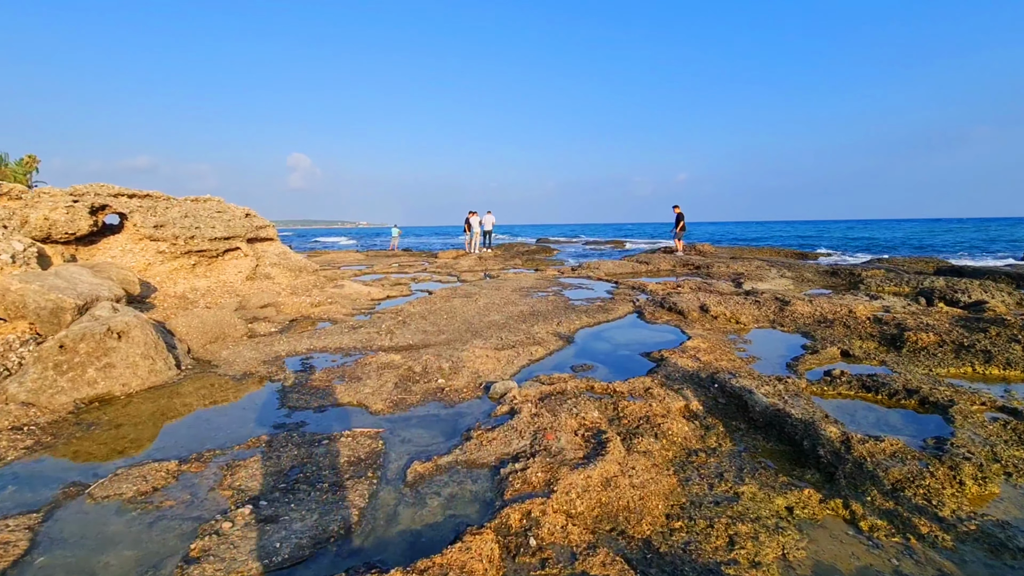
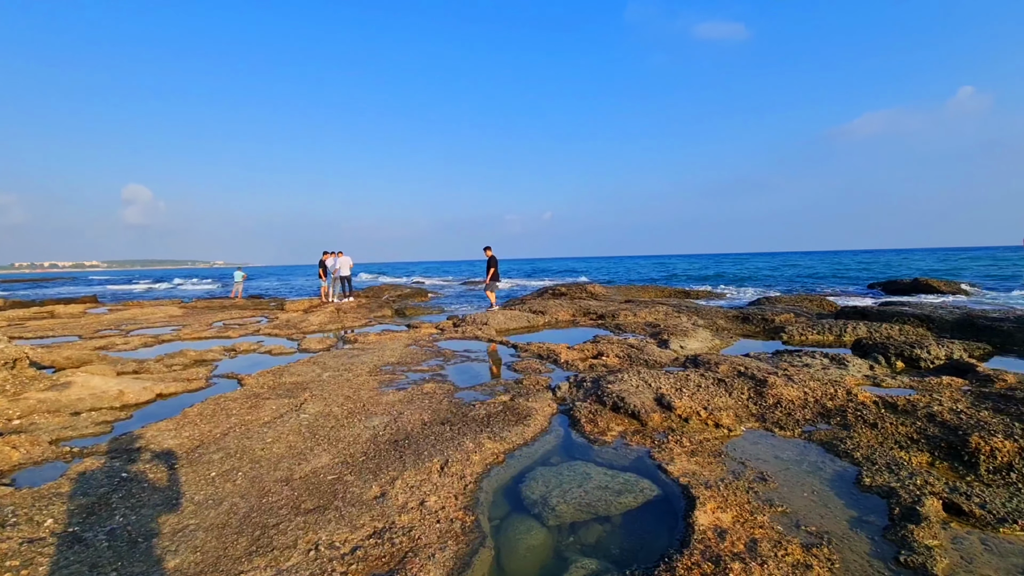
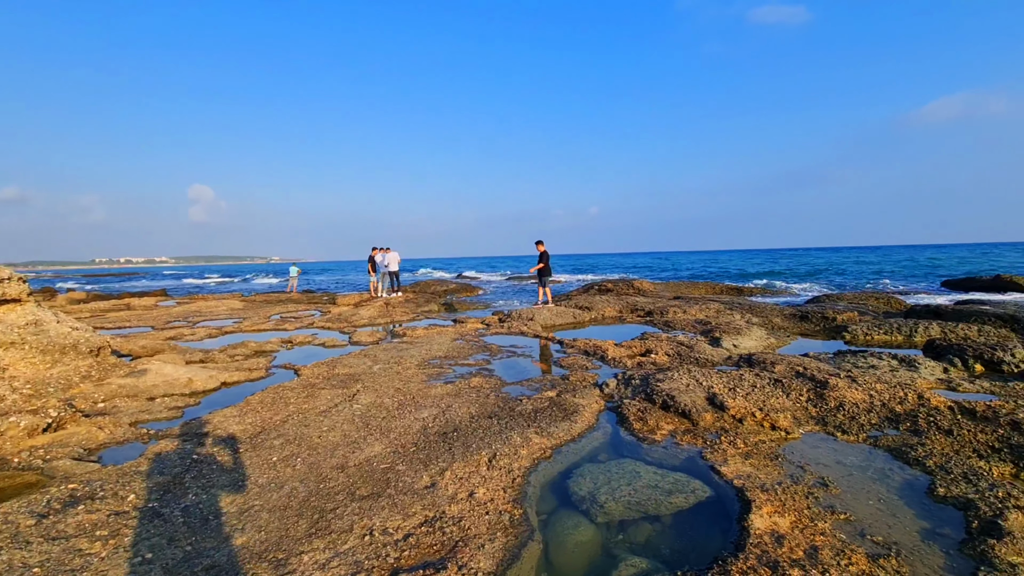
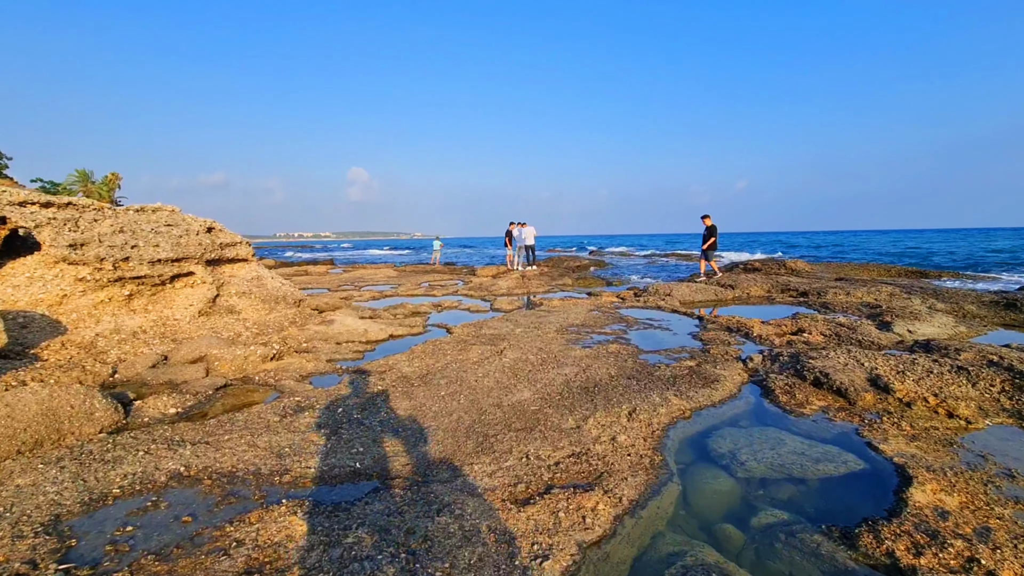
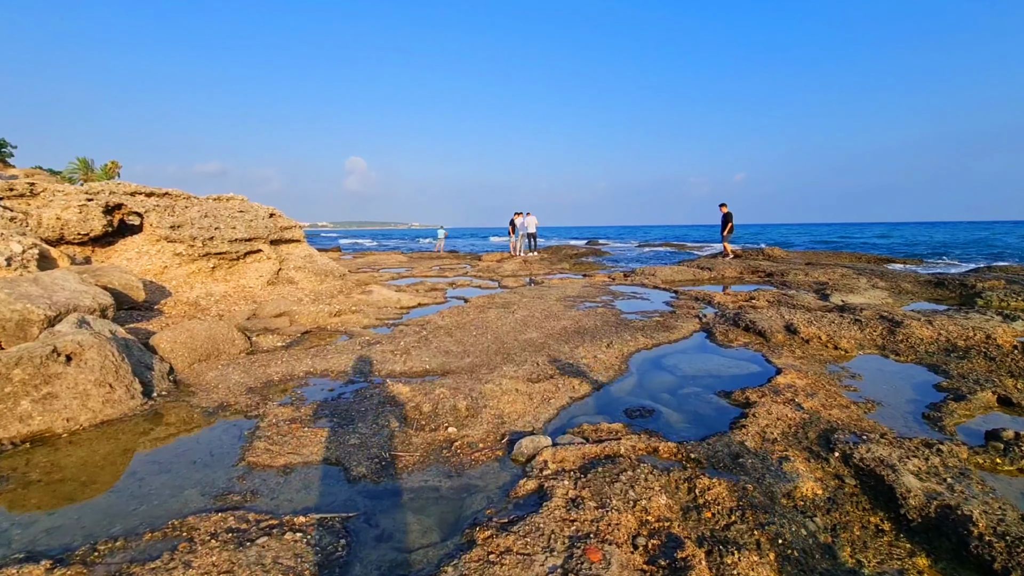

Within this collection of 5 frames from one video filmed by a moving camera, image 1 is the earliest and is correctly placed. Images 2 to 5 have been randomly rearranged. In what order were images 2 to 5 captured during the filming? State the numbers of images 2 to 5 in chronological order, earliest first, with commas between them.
5, 4, 3, 2
